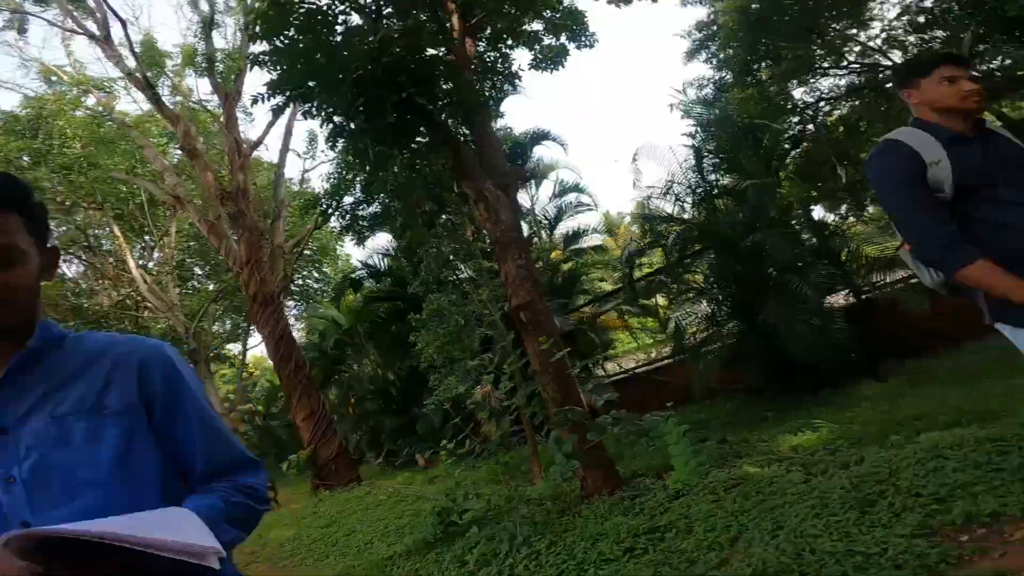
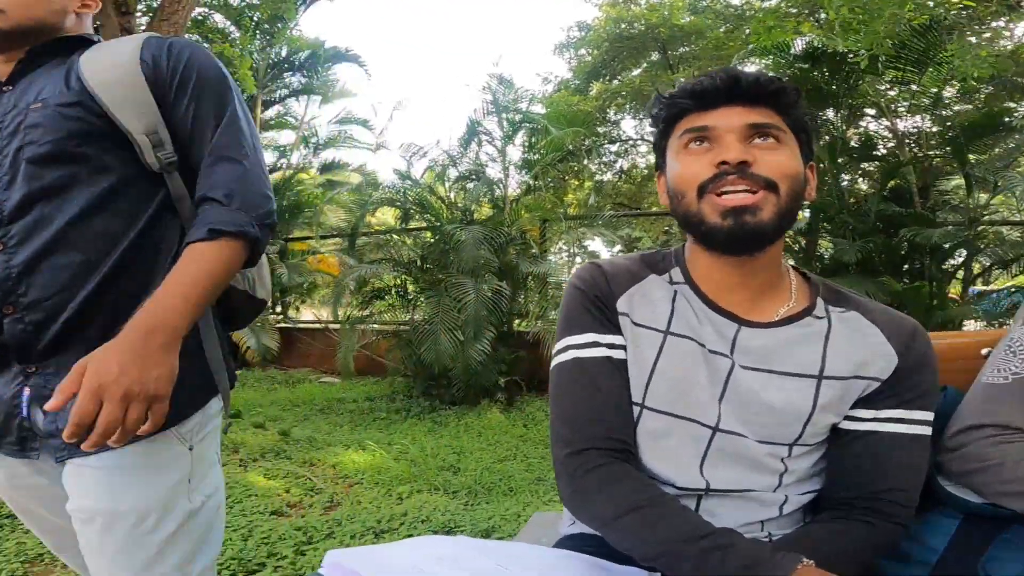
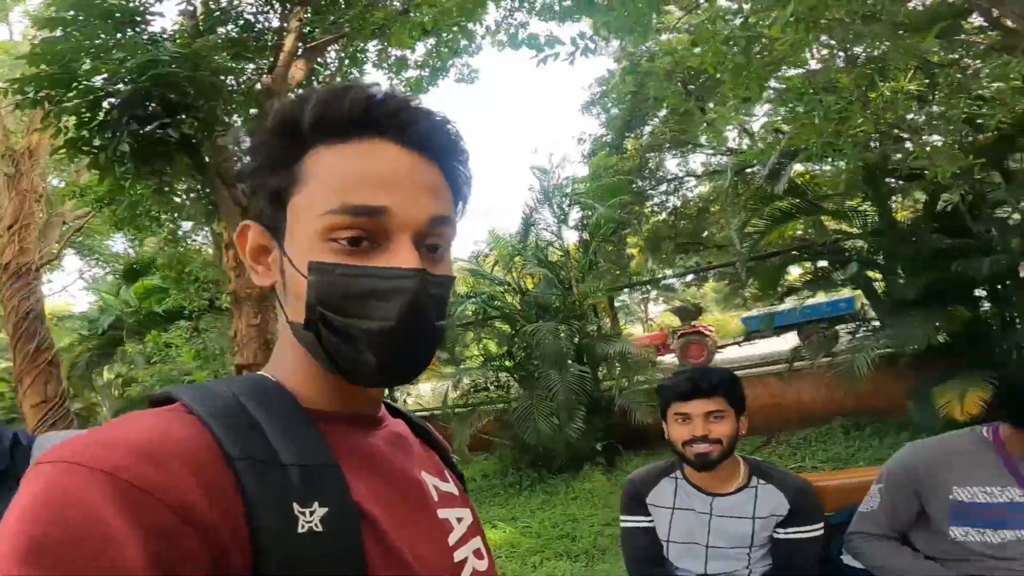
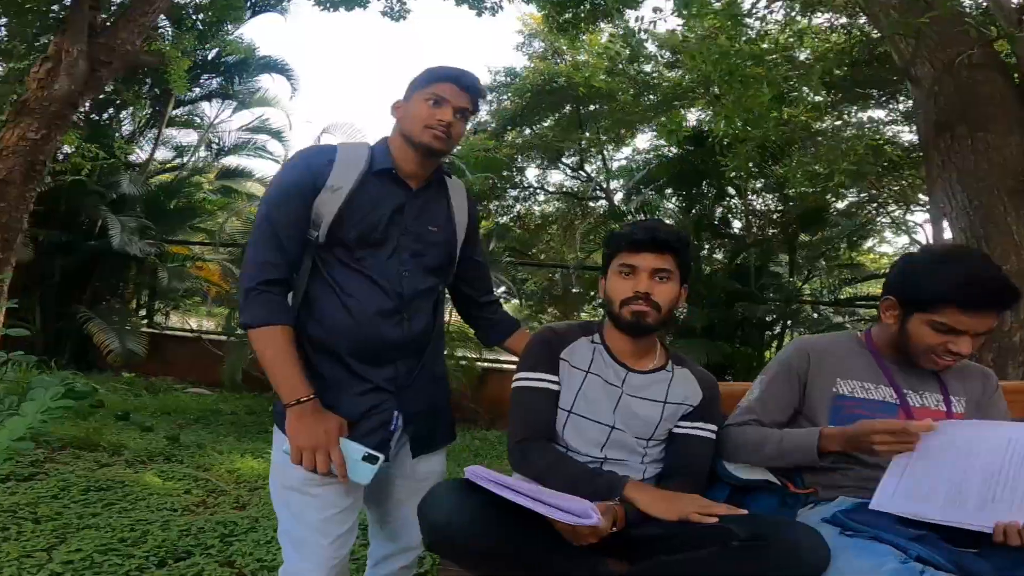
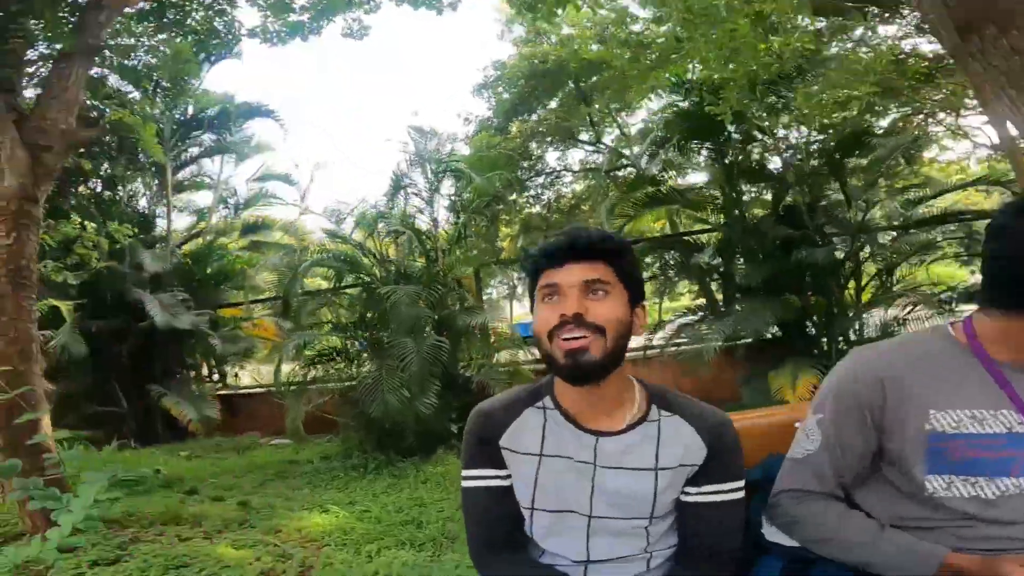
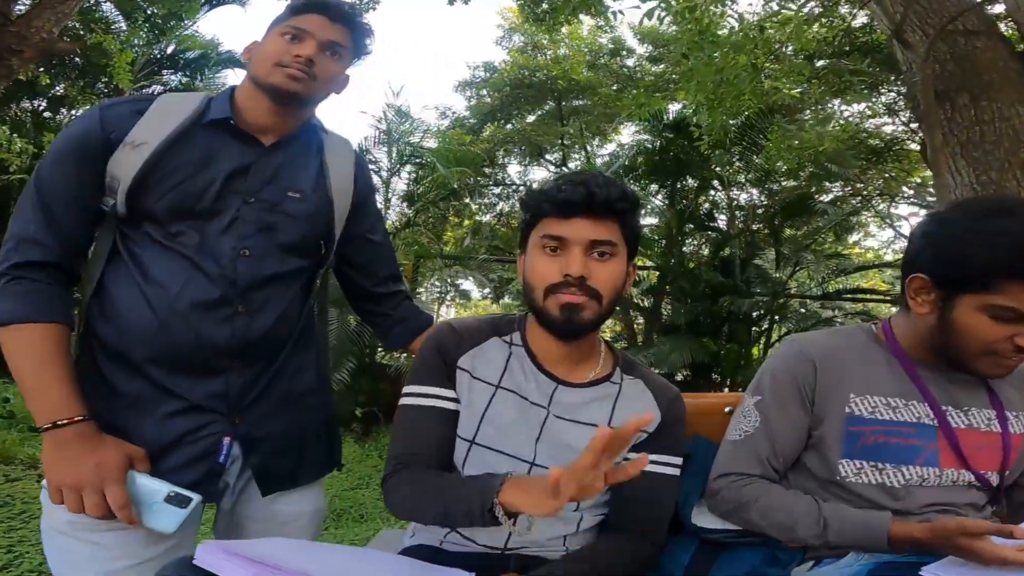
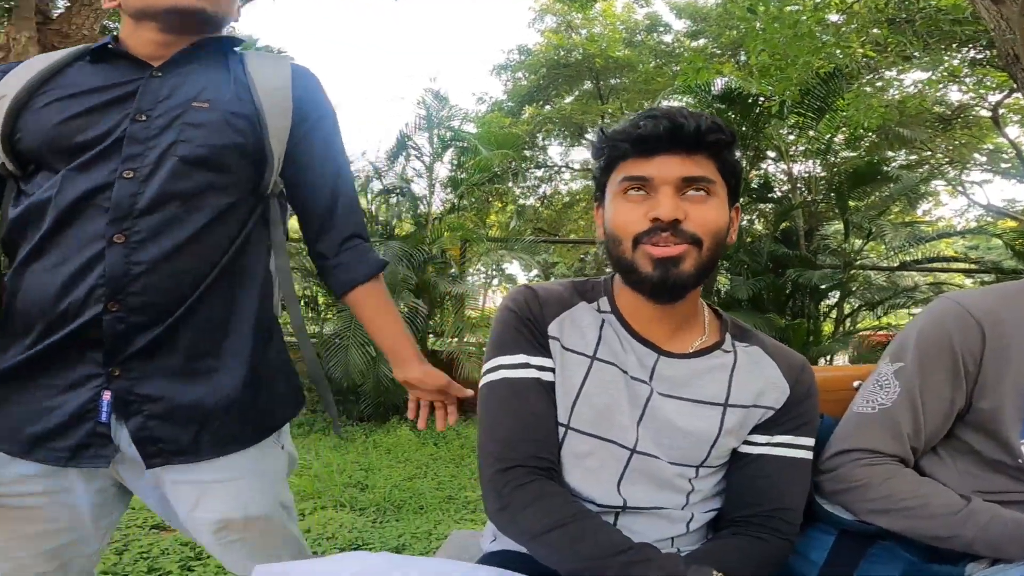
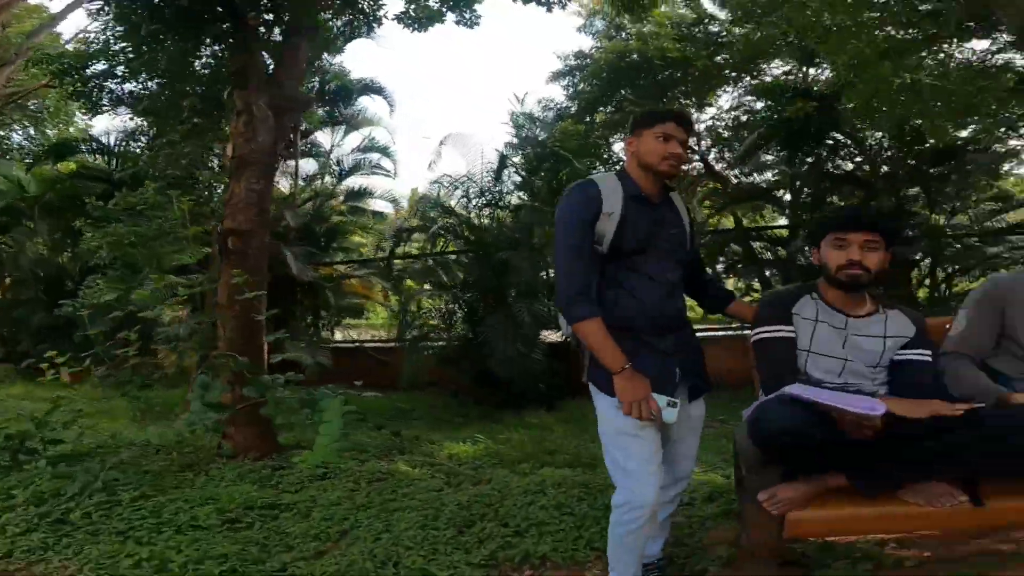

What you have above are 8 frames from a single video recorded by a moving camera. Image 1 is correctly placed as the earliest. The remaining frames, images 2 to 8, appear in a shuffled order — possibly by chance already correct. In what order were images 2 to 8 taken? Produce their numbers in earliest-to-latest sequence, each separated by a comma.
8, 4, 6, 7, 2, 3, 5
